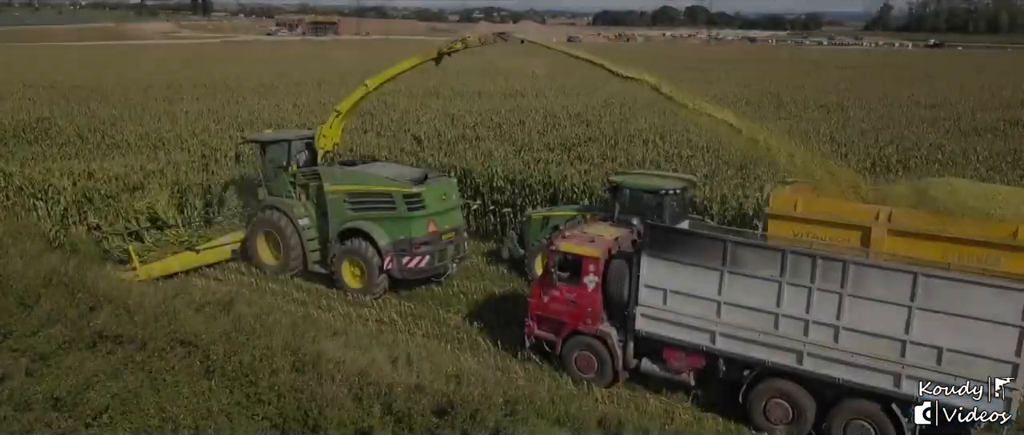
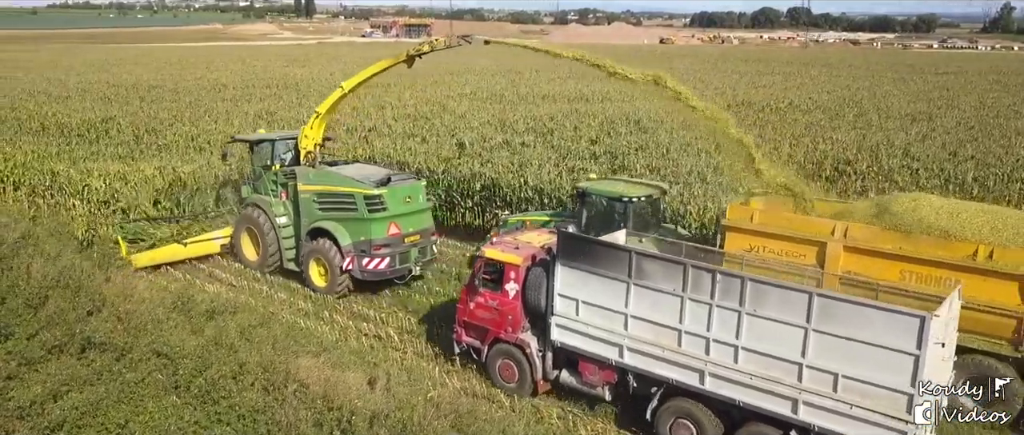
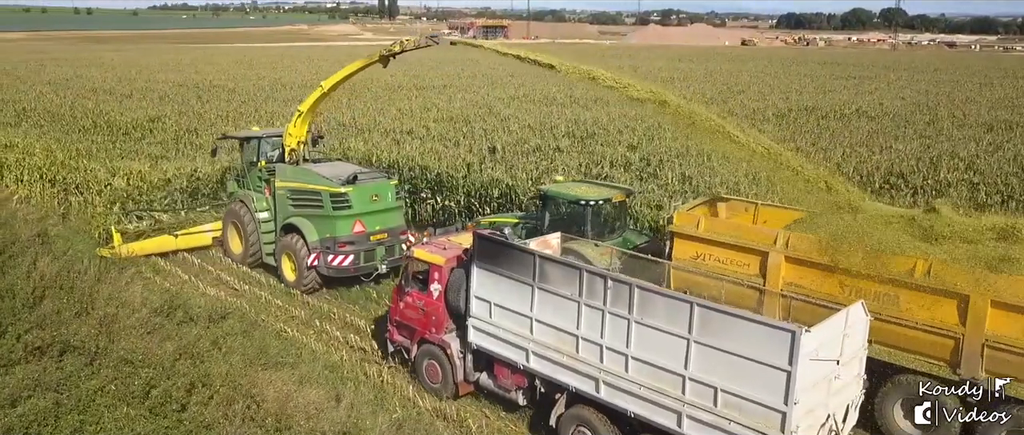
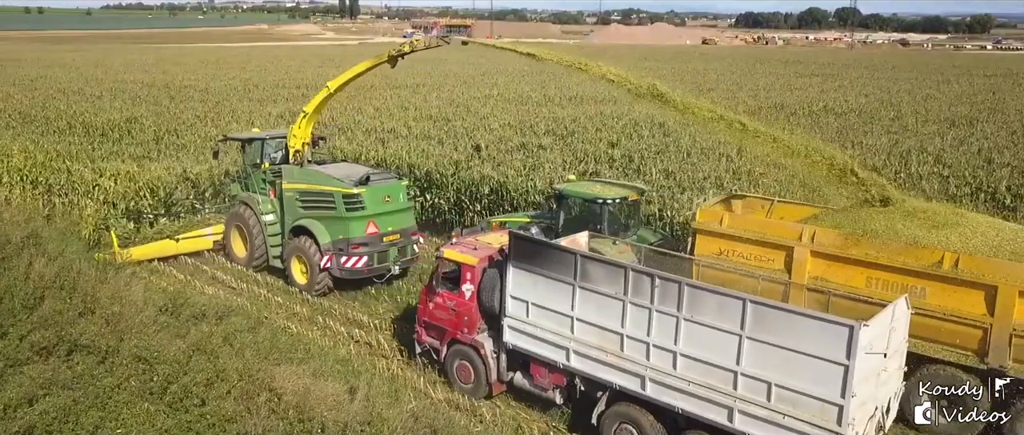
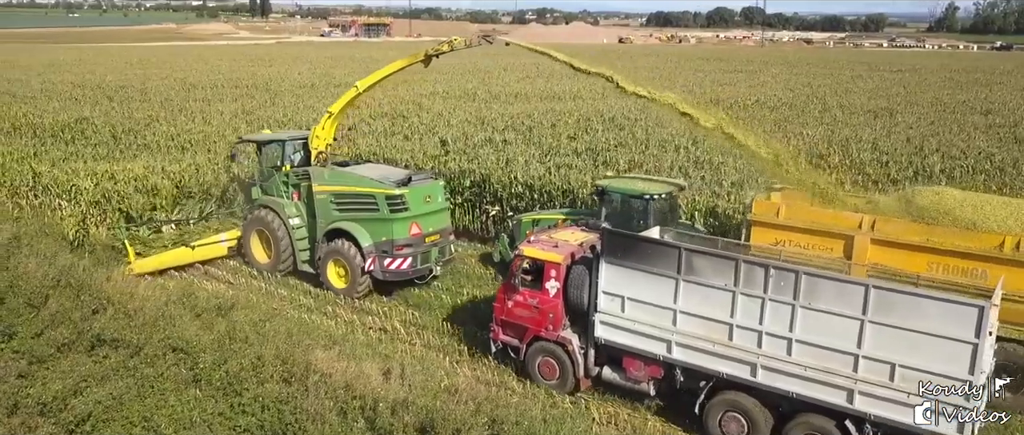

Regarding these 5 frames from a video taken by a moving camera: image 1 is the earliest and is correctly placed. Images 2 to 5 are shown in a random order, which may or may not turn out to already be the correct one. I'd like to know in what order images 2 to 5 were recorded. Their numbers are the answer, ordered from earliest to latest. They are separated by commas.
5, 2, 4, 3
